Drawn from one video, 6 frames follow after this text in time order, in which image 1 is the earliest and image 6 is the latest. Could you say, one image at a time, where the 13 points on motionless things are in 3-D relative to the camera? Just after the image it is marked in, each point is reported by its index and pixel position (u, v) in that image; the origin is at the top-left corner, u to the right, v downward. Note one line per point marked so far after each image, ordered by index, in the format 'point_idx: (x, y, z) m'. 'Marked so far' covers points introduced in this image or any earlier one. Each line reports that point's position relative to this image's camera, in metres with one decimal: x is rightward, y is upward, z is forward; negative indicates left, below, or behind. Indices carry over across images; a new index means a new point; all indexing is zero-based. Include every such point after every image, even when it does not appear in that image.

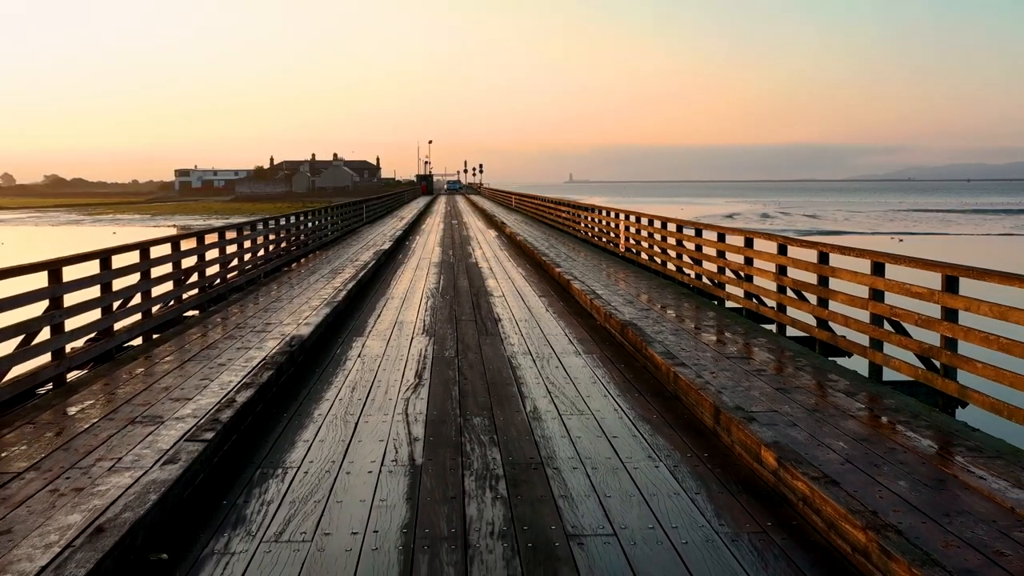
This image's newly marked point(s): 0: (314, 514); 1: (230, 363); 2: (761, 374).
0: (-0.8, -0.9, +3.3) m
1: (-2.1, -0.5, +6.1) m
2: (+1.8, -0.6, +5.9) m
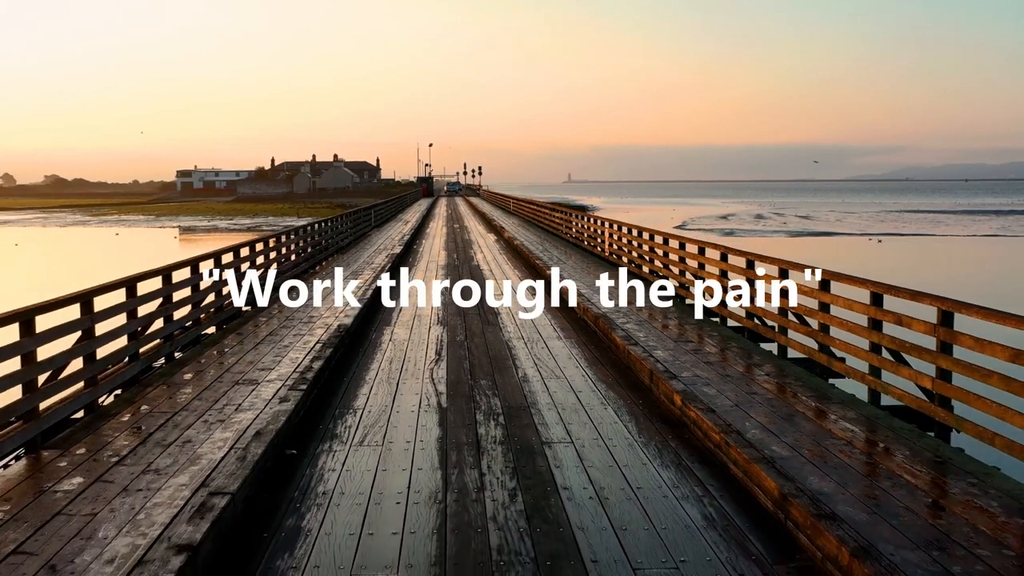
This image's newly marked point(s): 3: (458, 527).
0: (-0.8, -0.9, +5.1) m
1: (-2.2, -0.5, +7.9) m
2: (+1.8, -0.6, +7.7) m
3: (-0.3, -1.1, +3.7) m
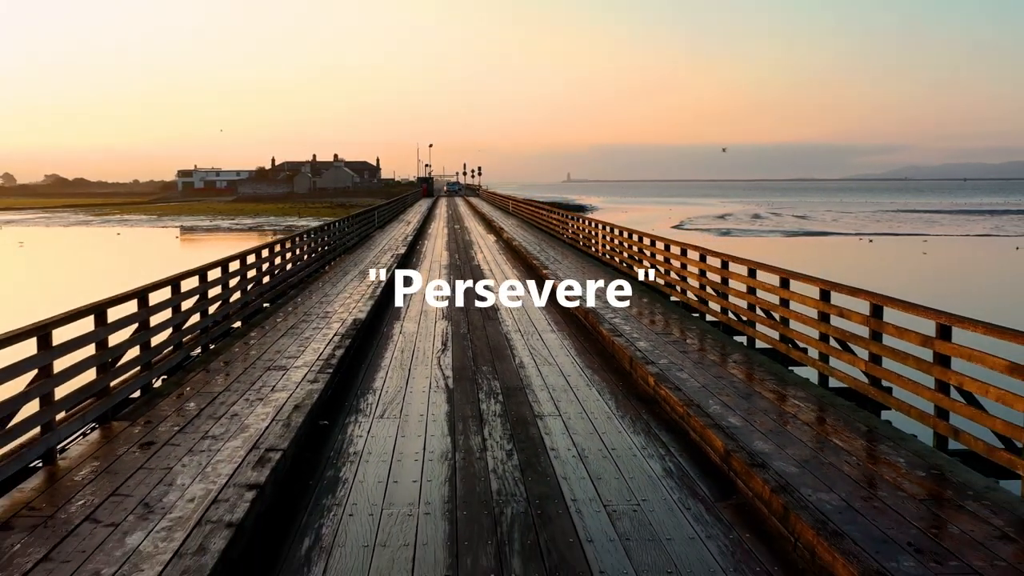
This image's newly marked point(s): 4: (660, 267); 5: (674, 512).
0: (-0.9, -0.9, +5.9) m
1: (-2.2, -0.5, +8.8) m
2: (+1.8, -0.6, +8.6) m
3: (-0.3, -1.1, +4.6) m
4: (+2.4, +0.3, +12.6) m
5: (+0.8, -1.2, +4.1) m
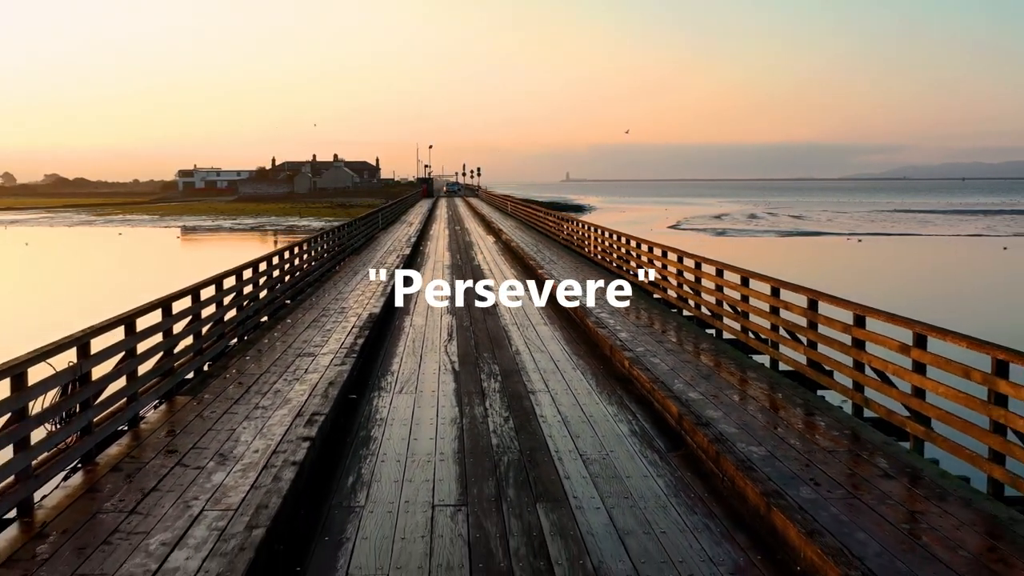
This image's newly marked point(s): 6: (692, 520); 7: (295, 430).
0: (-0.9, -0.9, +7.1) m
1: (-2.2, -0.5, +9.9) m
2: (+1.7, -0.6, +9.7) m
3: (-0.3, -1.1, +5.7) m
4: (+2.3, +0.4, +13.8) m
5: (+0.8, -1.1, +5.2) m
6: (+1.0, -1.3, +4.3) m
7: (-1.5, -1.0, +5.5) m
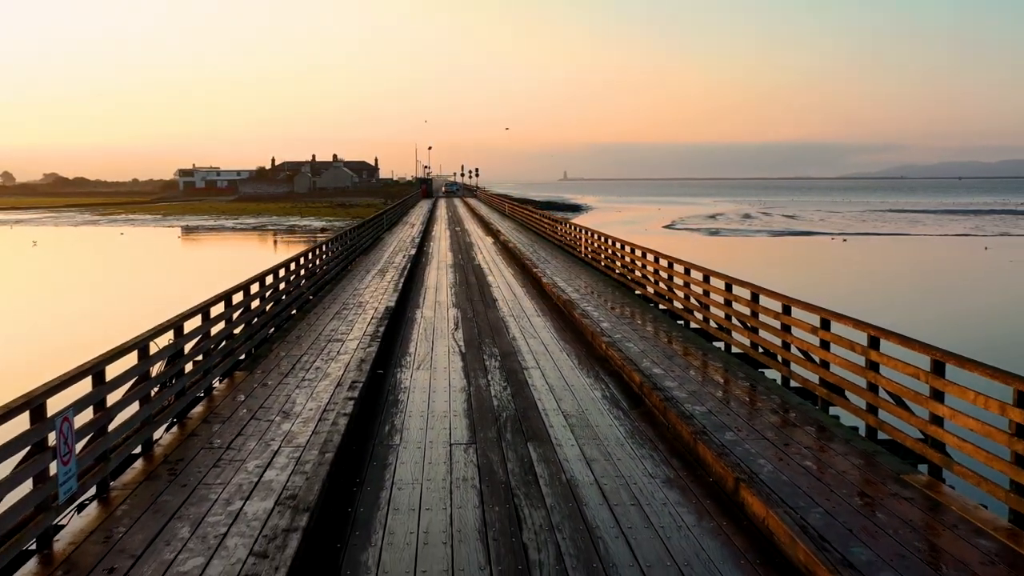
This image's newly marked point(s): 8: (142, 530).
0: (-0.9, -0.8, +8.6) m
1: (-2.3, -0.4, +11.5) m
2: (+1.7, -0.5, +11.2) m
3: (-0.3, -1.0, +7.2) m
4: (+2.3, +0.4, +15.3) m
5: (+0.8, -1.1, +6.8) m
6: (+1.0, -1.2, +5.8) m
7: (-1.5, -1.0, +7.1) m
8: (-2.2, -1.4, +4.7) m
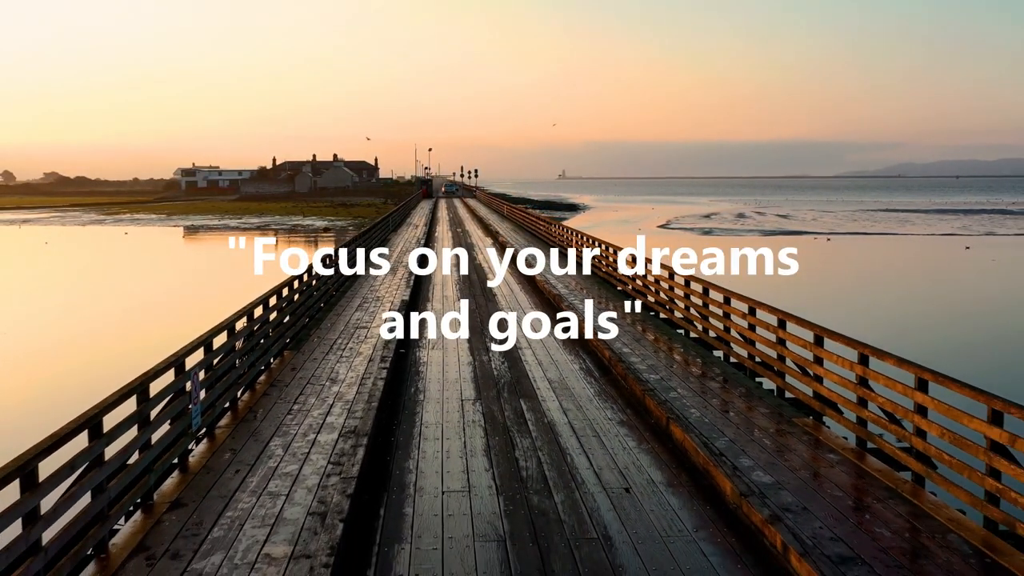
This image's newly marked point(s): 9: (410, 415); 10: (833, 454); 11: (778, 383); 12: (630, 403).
0: (-1.0, -0.8, +10.6) m
1: (-2.3, -0.4, +13.4) m
2: (+1.7, -0.4, +13.2) m
3: (-0.4, -1.0, +9.2) m
4: (+2.2, +0.5, +17.3) m
5: (+0.7, -1.0, +8.7) m
6: (+0.9, -1.2, +7.8) m
7: (-1.6, -0.9, +9.0) m
8: (-2.2, -1.4, +6.6) m
9: (-1.0, -1.2, +7.5) m
10: (+2.7, -1.4, +6.5) m
11: (+2.8, -1.0, +8.2) m
12: (+1.2, -1.2, +7.9) m
